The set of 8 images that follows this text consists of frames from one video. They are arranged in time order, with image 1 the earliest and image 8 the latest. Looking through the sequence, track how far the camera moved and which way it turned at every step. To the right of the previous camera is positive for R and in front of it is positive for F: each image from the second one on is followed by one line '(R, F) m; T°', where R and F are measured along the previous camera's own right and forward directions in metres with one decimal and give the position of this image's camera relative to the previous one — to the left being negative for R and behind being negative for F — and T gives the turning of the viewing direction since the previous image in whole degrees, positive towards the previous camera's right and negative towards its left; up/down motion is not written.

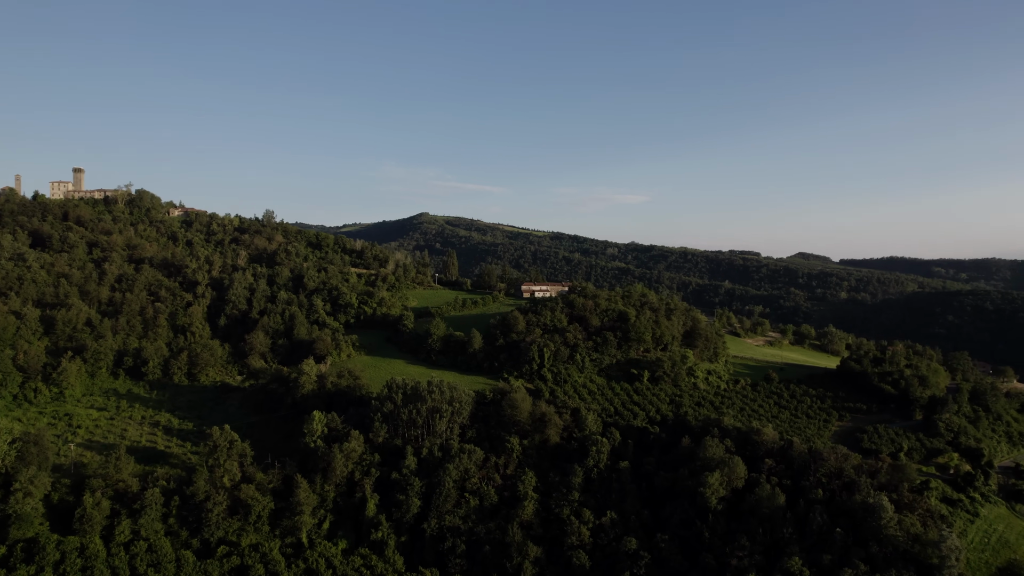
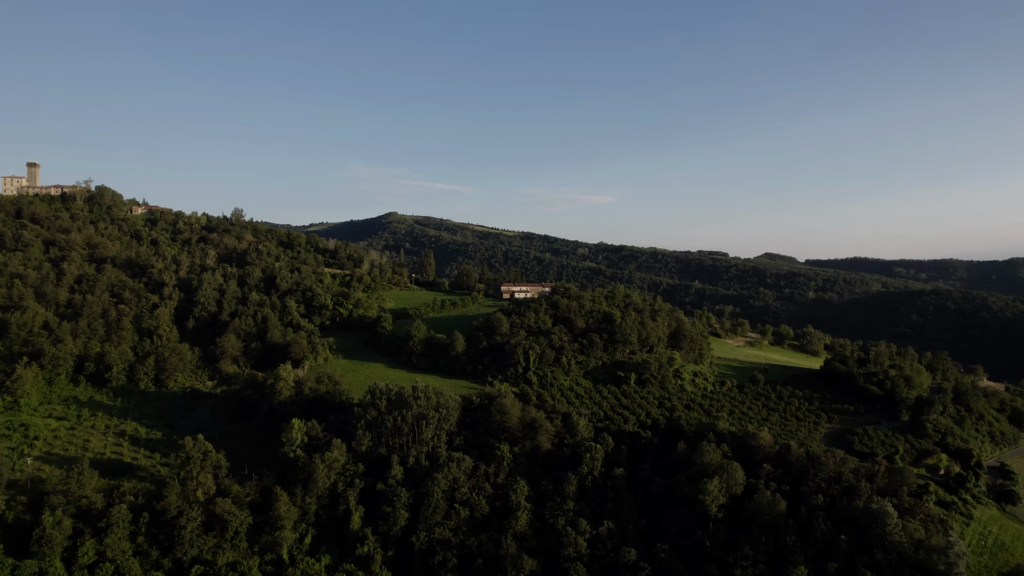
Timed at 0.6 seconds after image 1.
(-0.8, +1.0) m; +3°
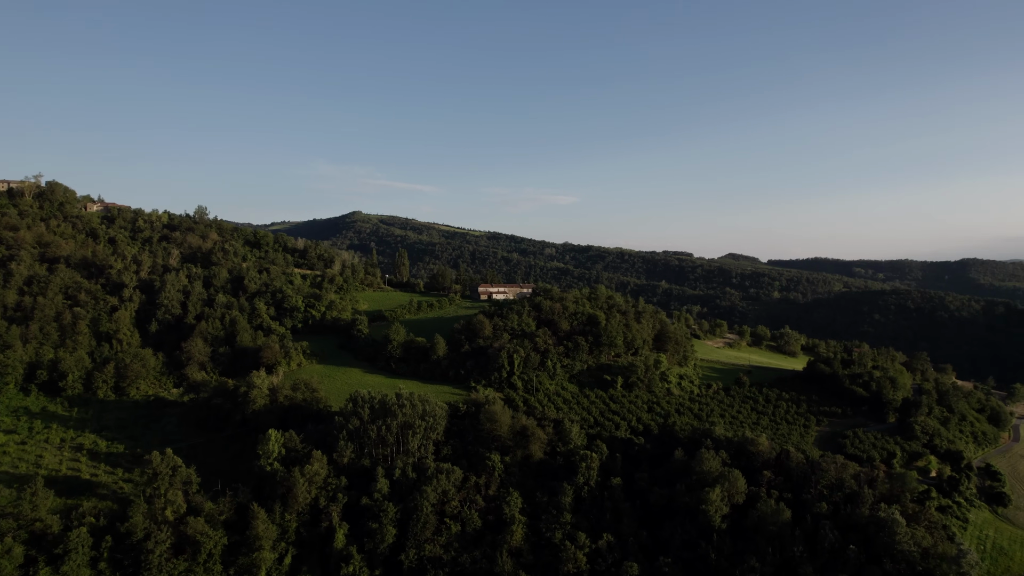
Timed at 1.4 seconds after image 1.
(-1.0, +1.1) m; +3°
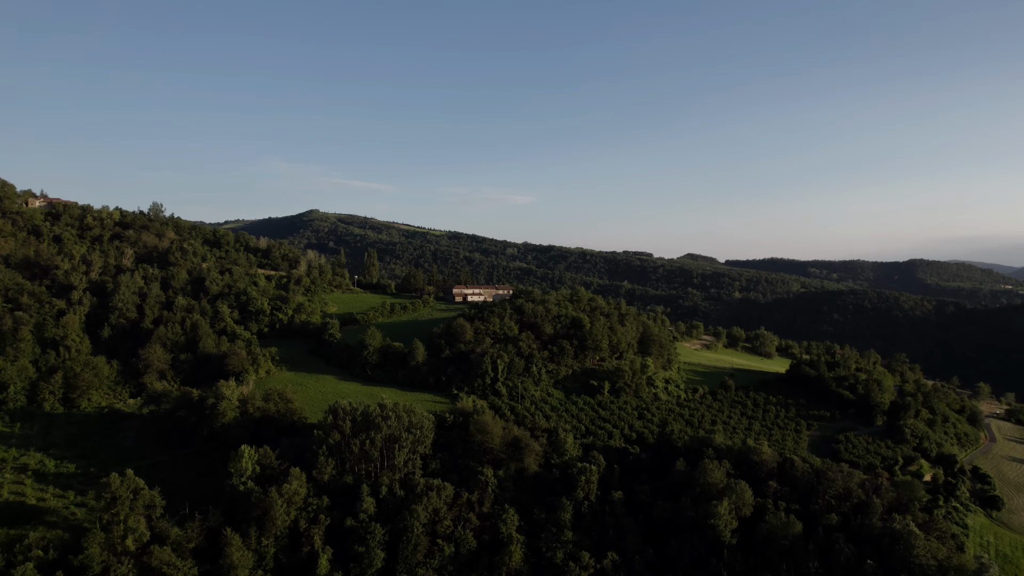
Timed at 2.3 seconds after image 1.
(-1.3, +1.4) m; +4°
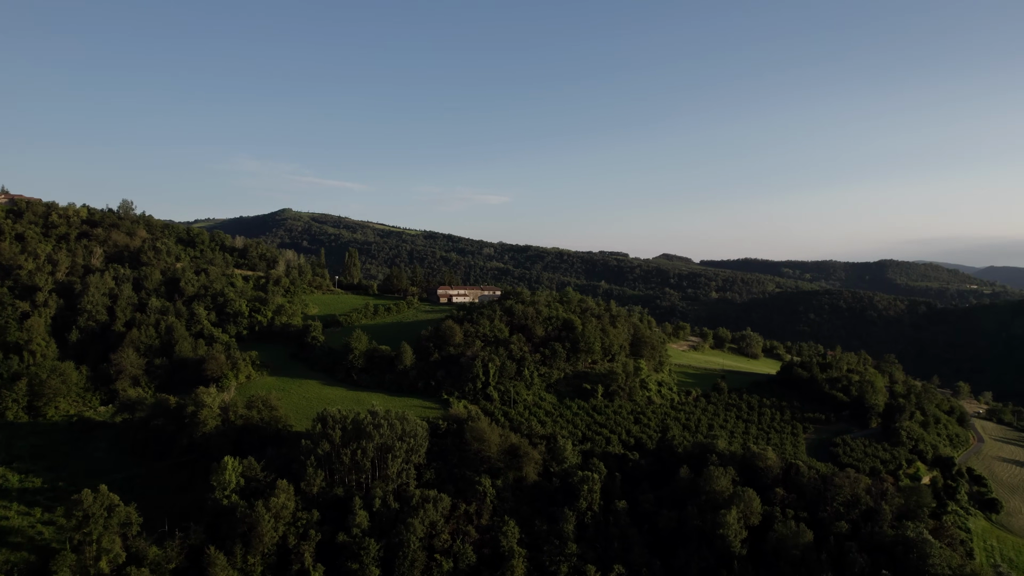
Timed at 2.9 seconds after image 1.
(-0.9, +0.9) m; +2°
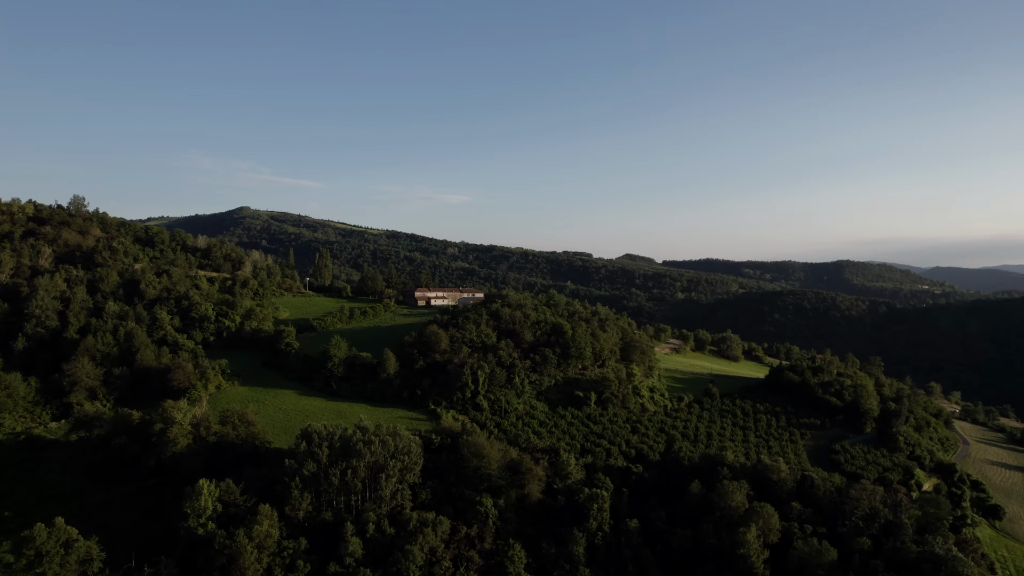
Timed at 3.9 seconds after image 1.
(-1.5, +1.5) m; +3°
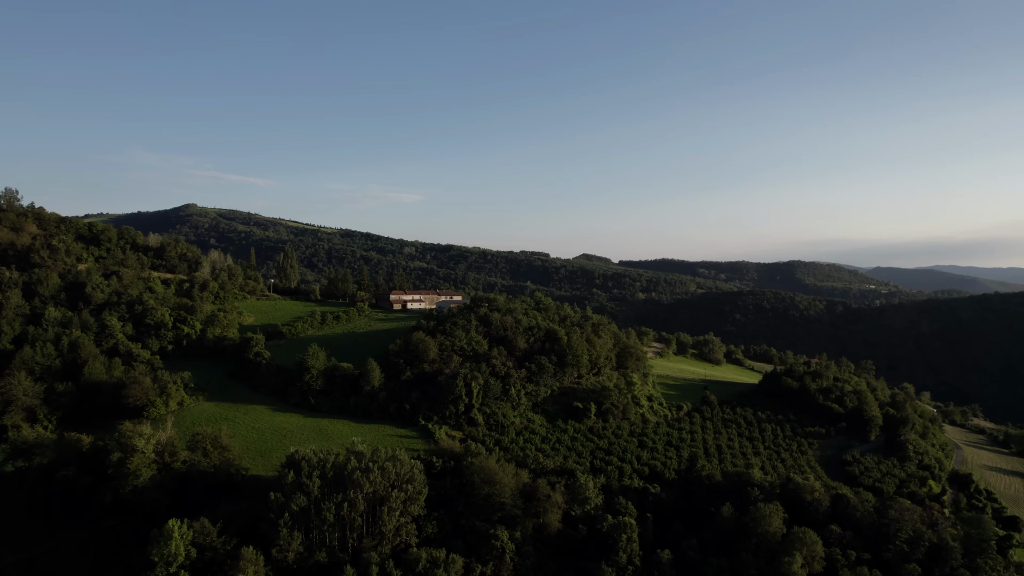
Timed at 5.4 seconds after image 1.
(-2.3, +2.3) m; +4°
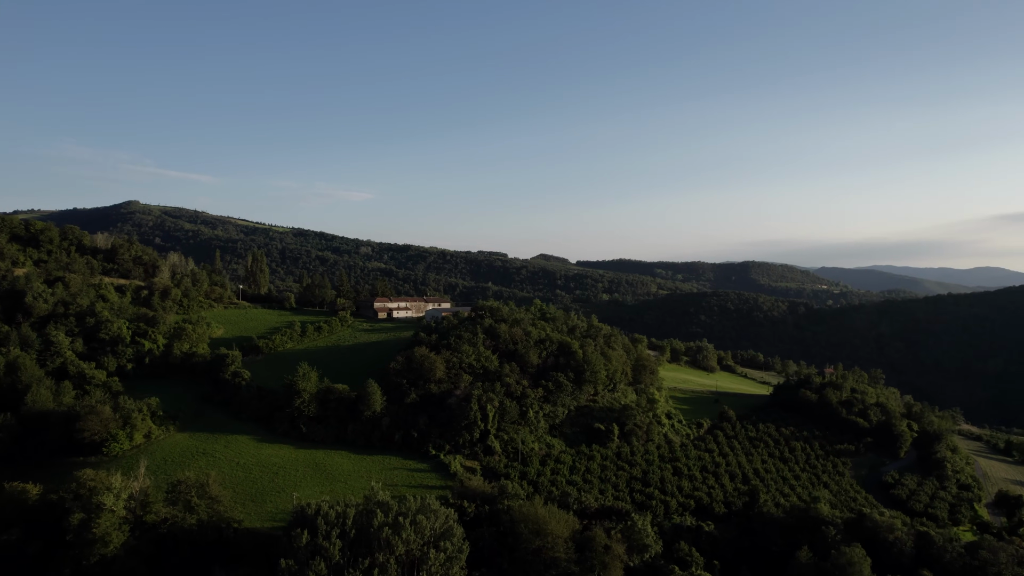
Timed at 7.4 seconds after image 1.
(-3.5, +3.1) m; +4°
